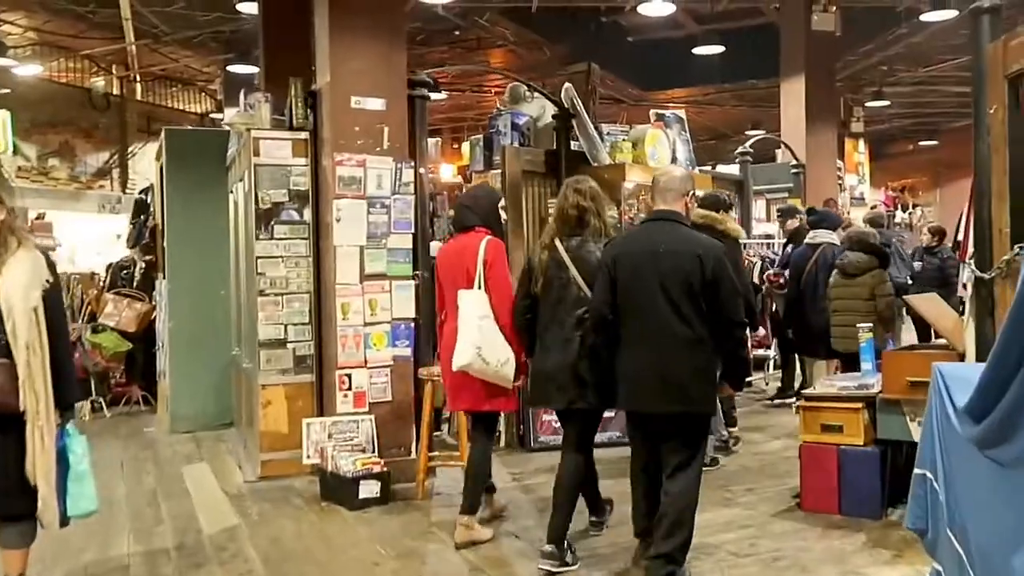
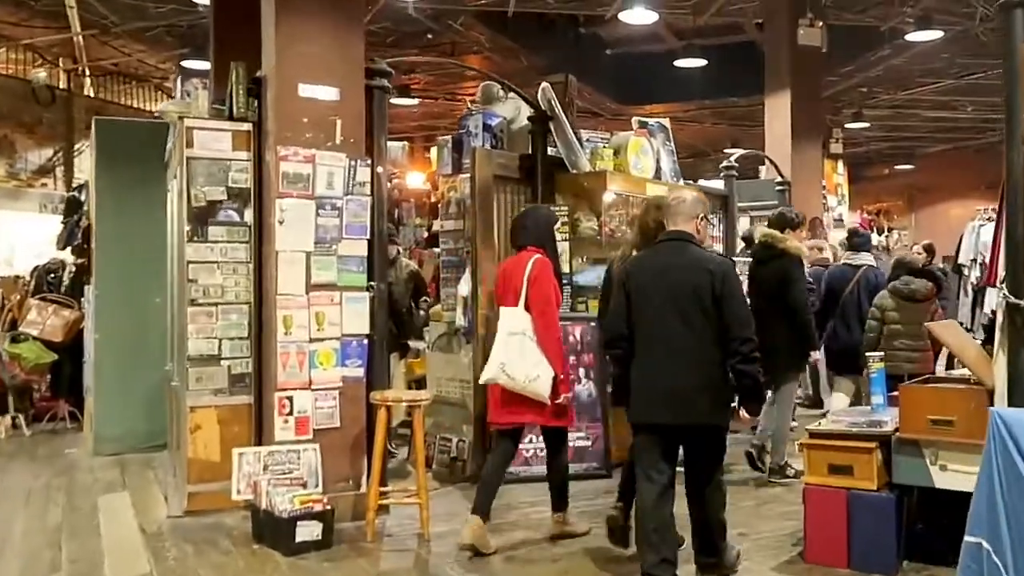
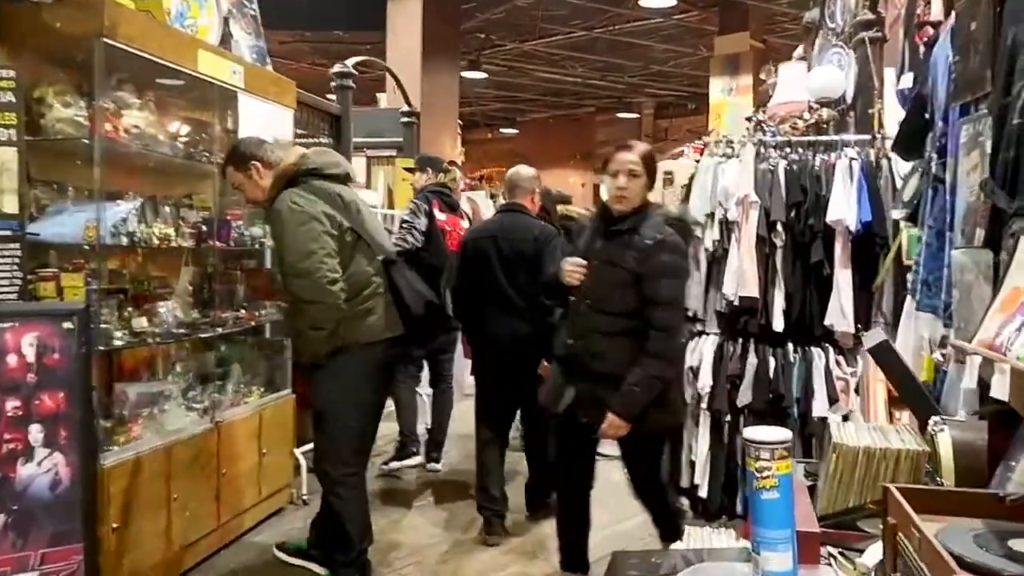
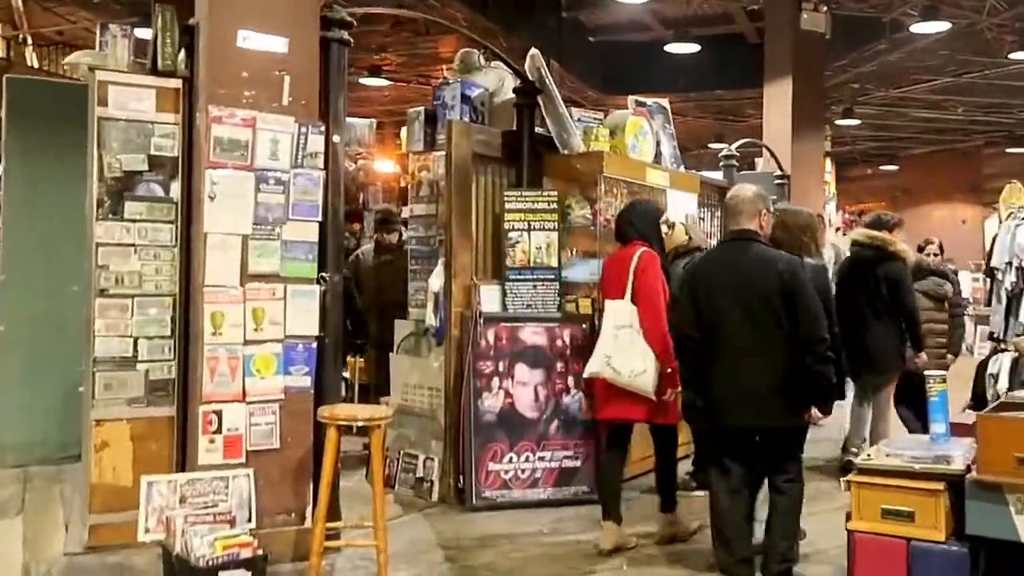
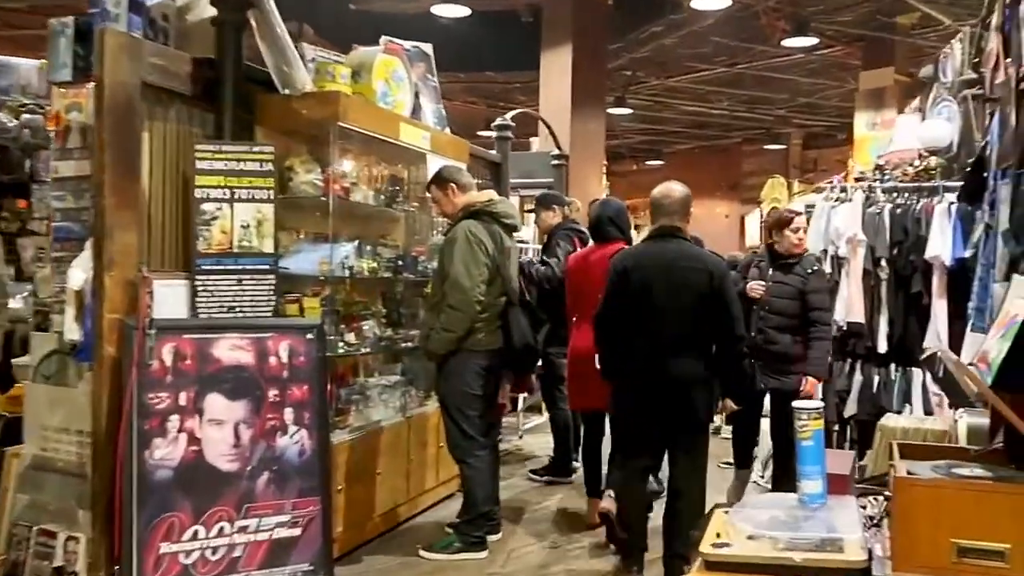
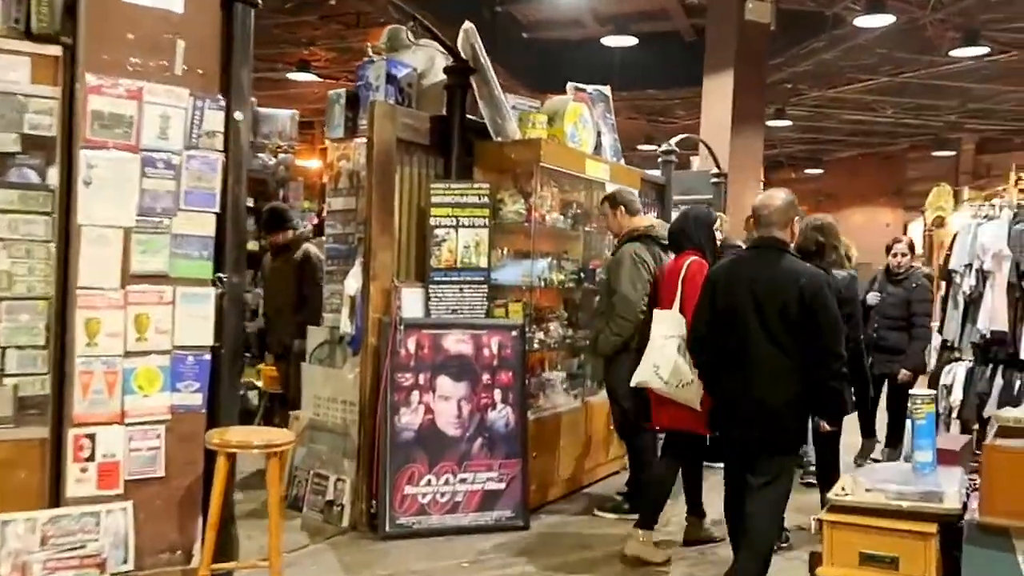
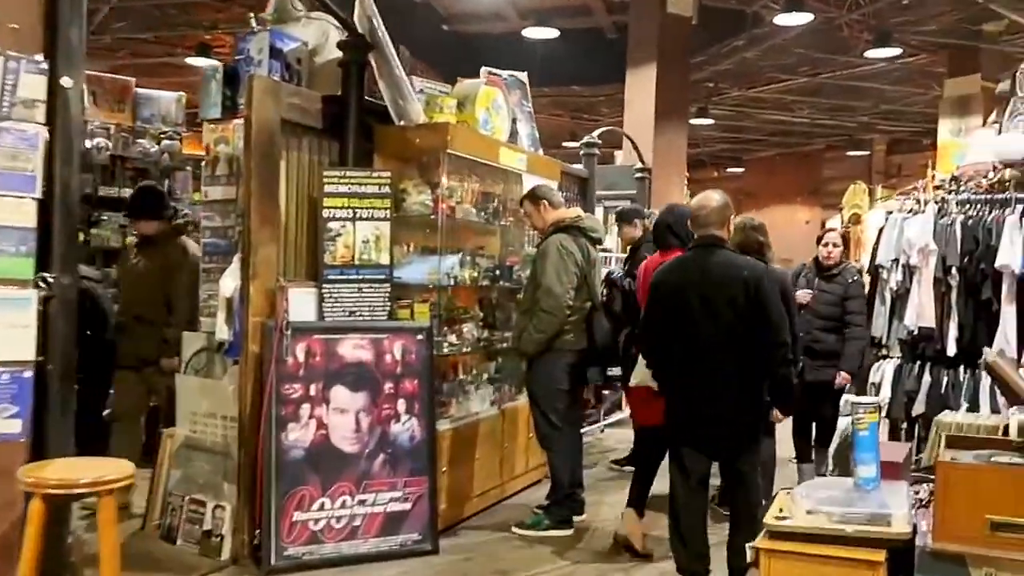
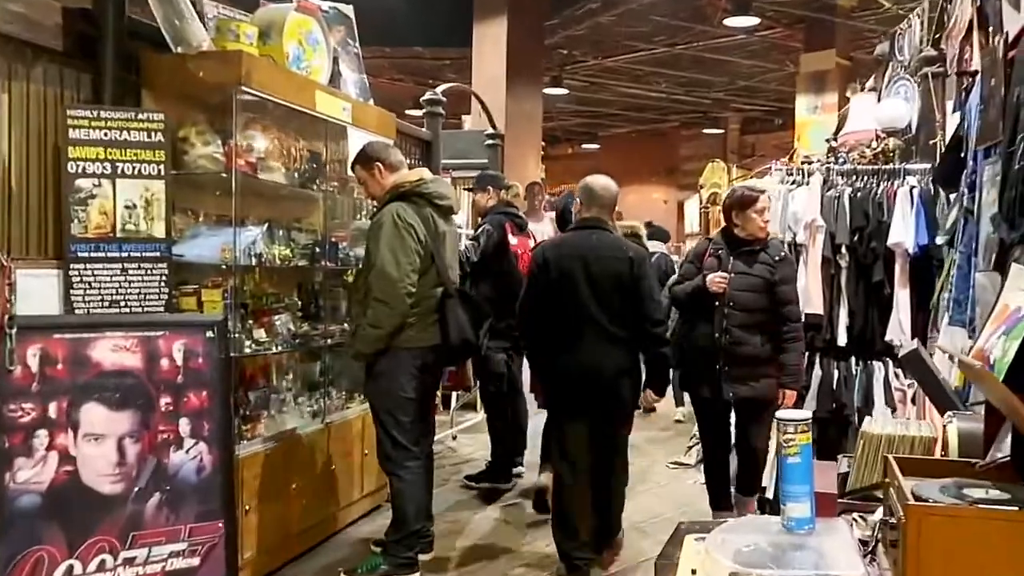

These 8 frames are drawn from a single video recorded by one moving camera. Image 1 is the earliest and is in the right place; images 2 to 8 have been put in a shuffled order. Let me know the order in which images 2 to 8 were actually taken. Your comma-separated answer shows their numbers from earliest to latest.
2, 4, 6, 7, 5, 8, 3
